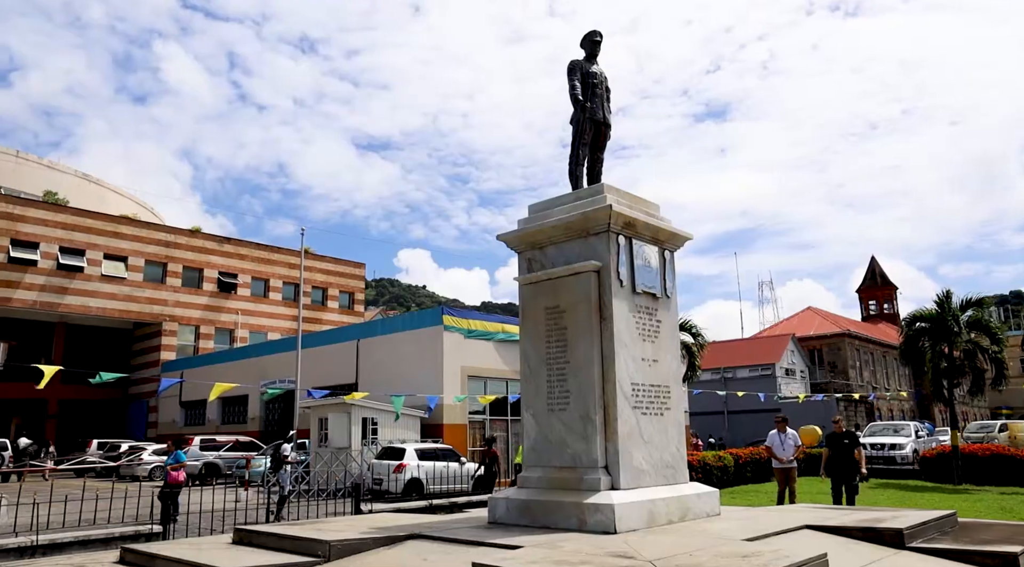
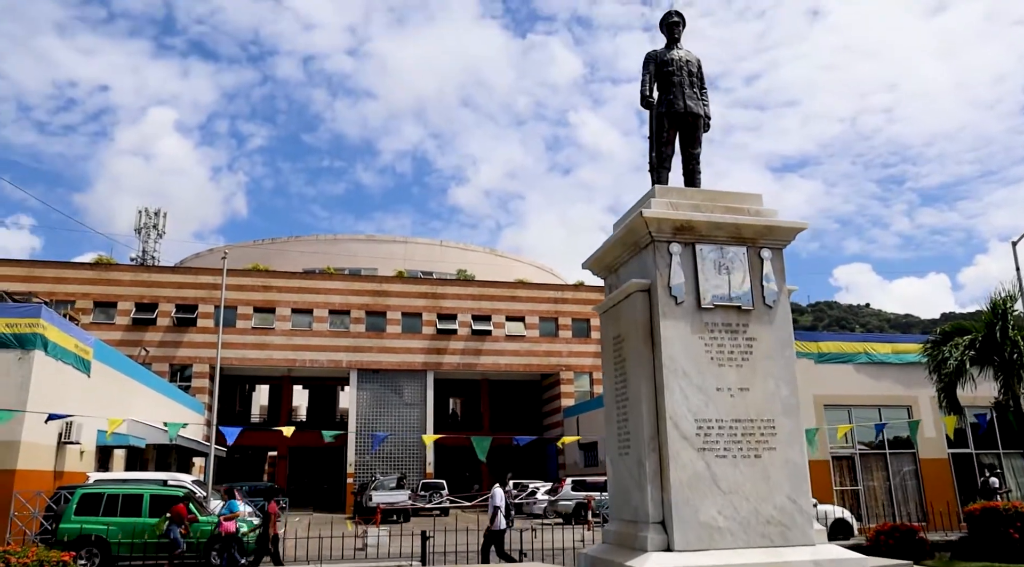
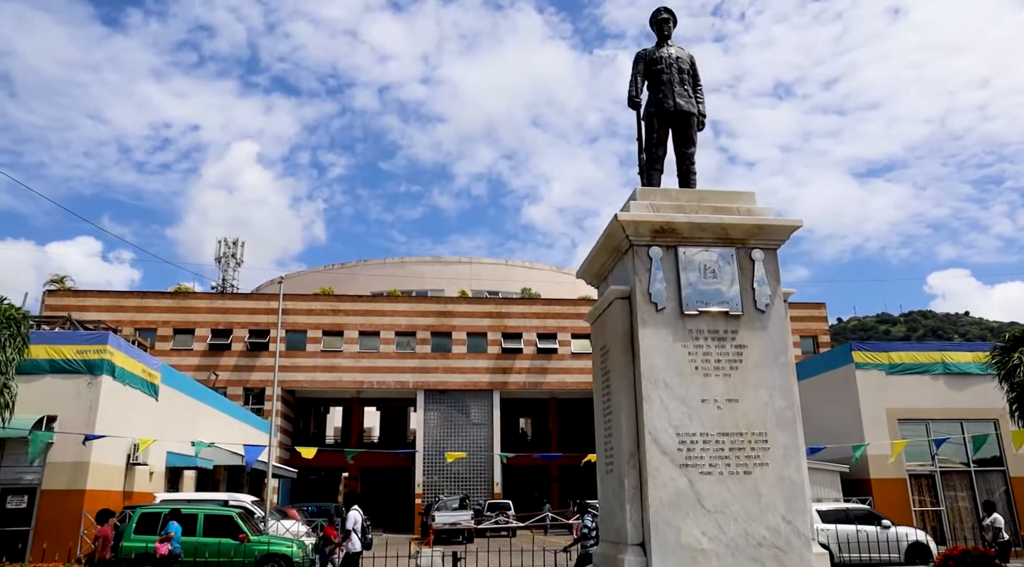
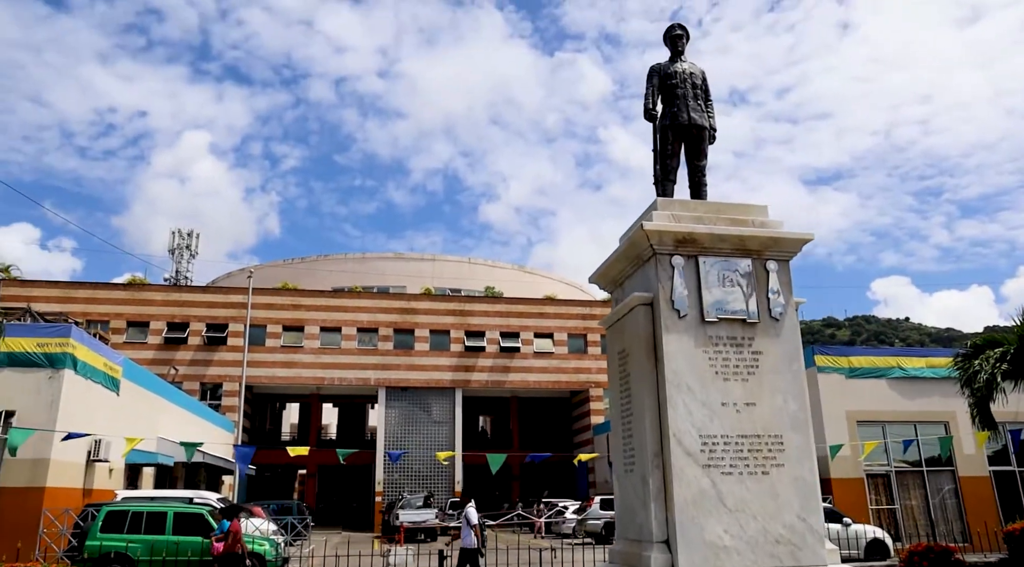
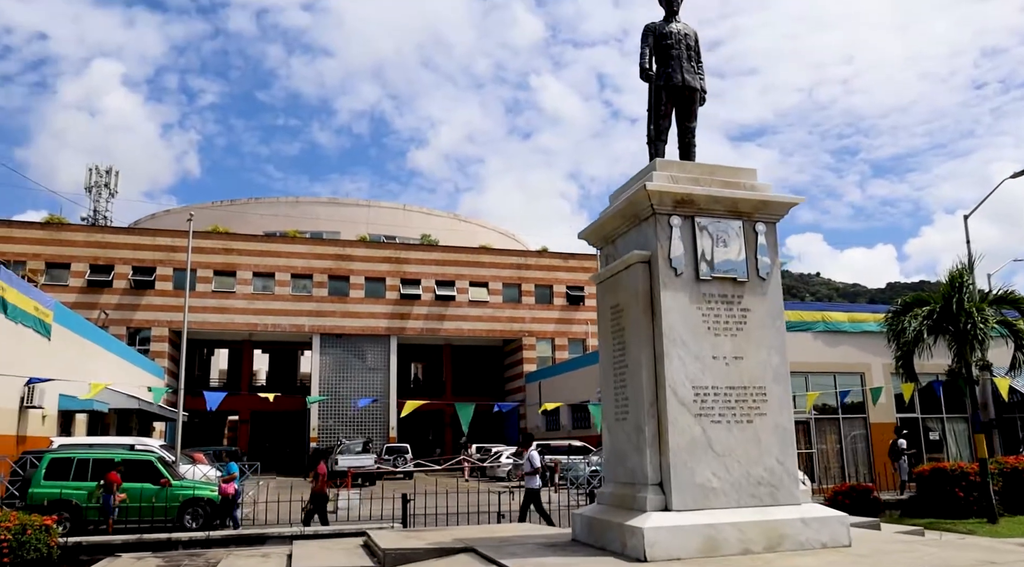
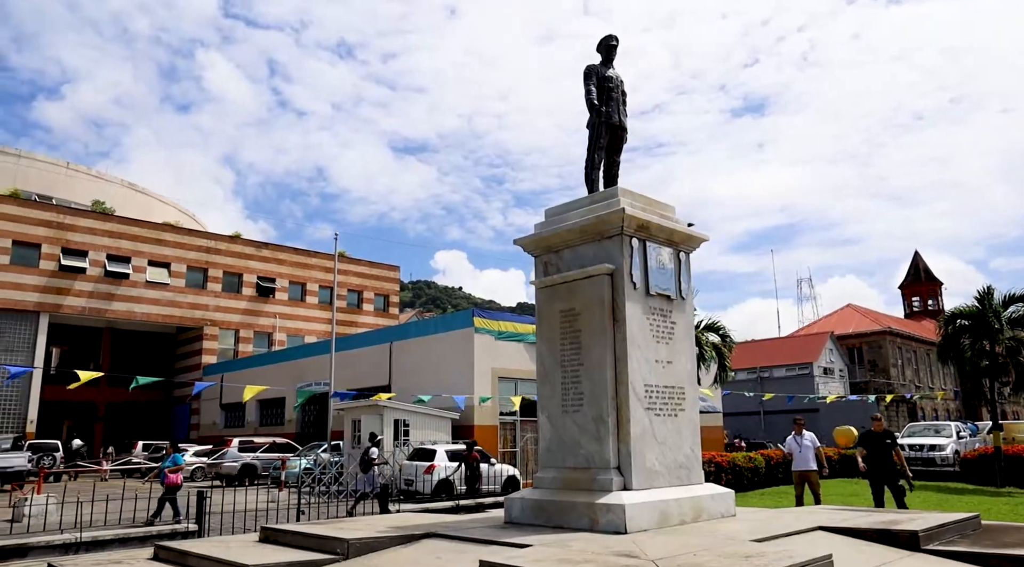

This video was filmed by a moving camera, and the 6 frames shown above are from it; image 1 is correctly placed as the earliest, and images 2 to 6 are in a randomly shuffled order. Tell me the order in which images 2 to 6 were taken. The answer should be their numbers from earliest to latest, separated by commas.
6, 5, 2, 4, 3
